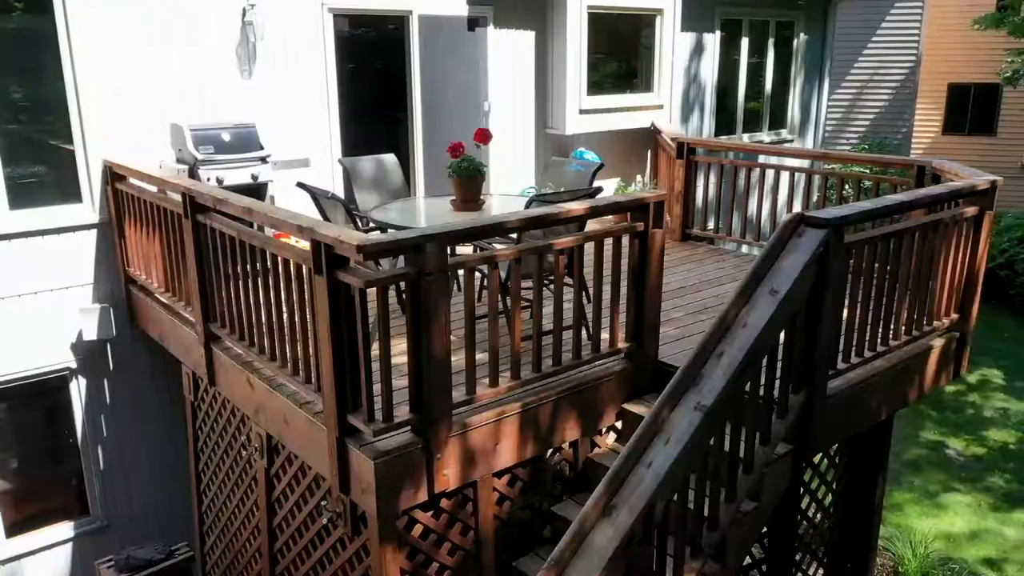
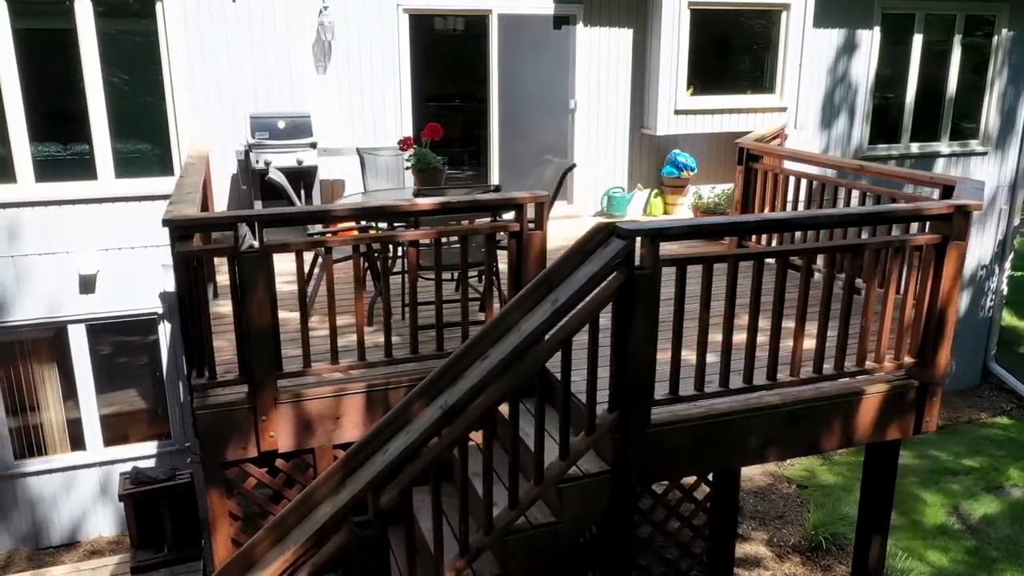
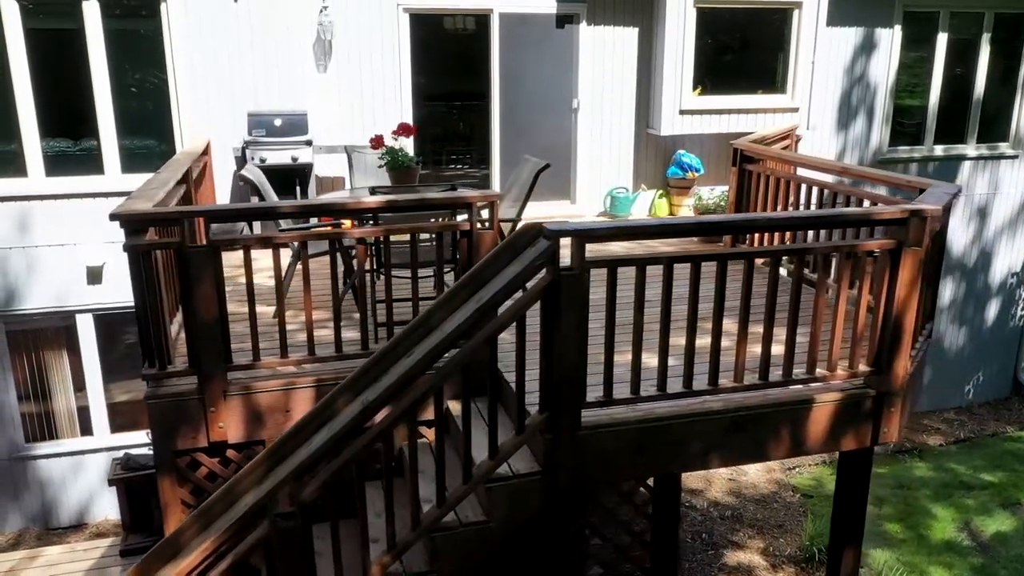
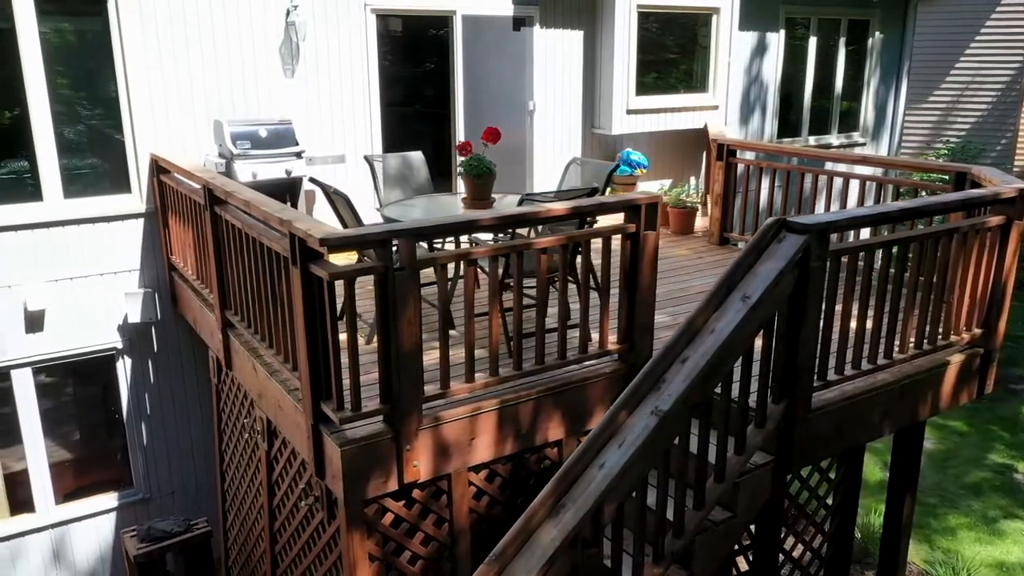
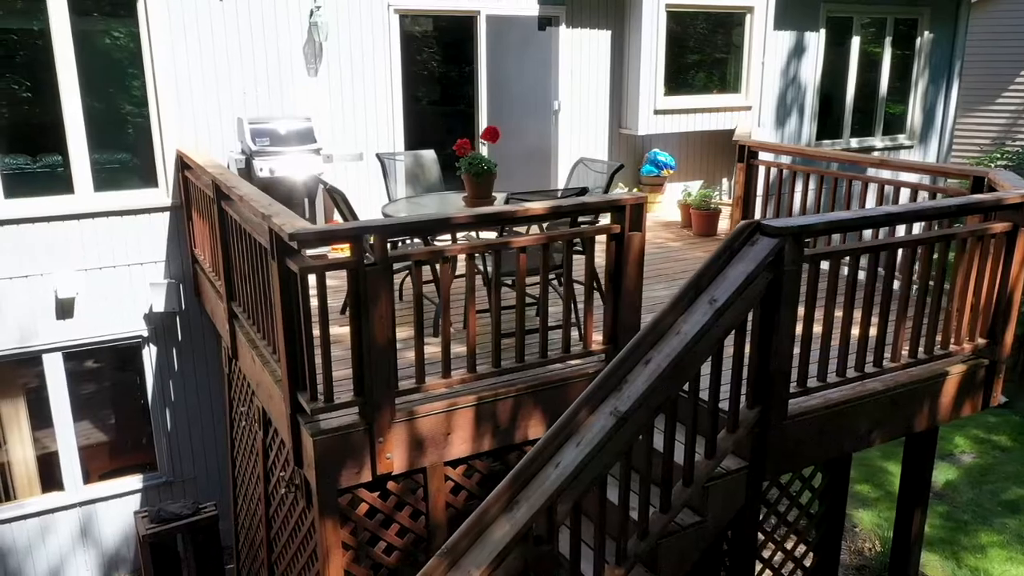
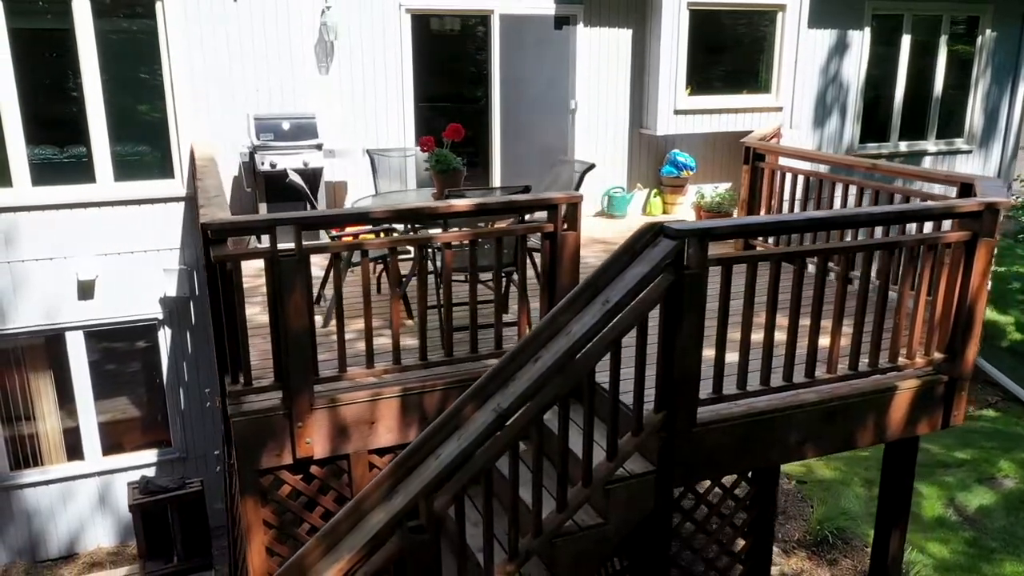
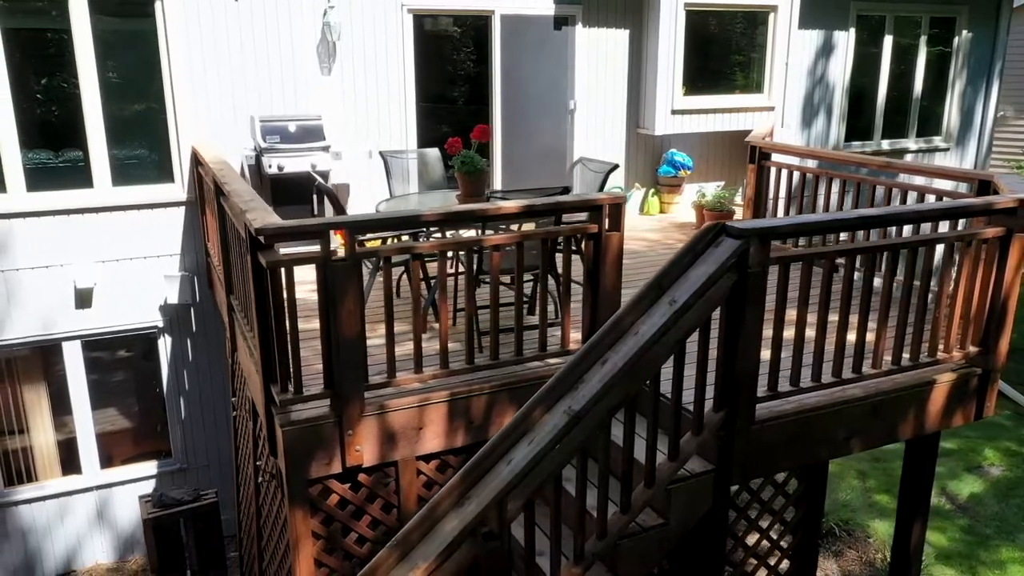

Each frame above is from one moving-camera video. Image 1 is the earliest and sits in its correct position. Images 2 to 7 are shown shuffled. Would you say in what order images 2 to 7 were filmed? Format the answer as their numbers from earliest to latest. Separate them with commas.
4, 5, 7, 6, 2, 3
